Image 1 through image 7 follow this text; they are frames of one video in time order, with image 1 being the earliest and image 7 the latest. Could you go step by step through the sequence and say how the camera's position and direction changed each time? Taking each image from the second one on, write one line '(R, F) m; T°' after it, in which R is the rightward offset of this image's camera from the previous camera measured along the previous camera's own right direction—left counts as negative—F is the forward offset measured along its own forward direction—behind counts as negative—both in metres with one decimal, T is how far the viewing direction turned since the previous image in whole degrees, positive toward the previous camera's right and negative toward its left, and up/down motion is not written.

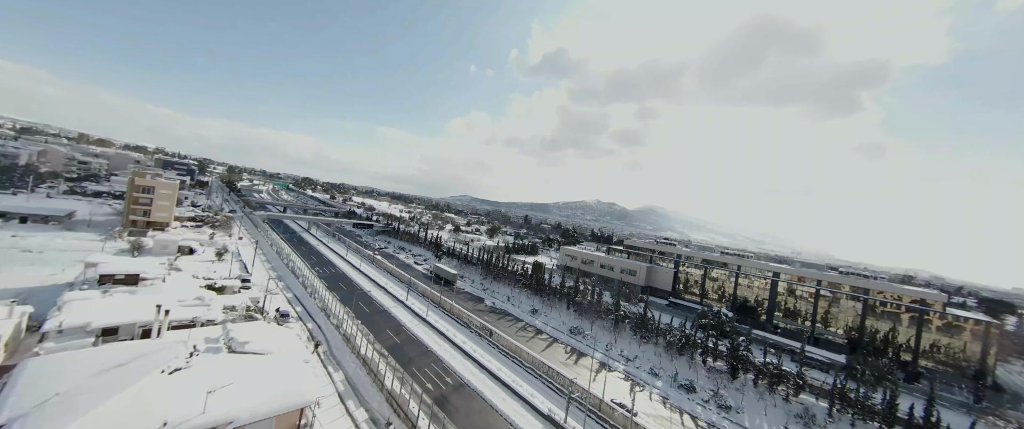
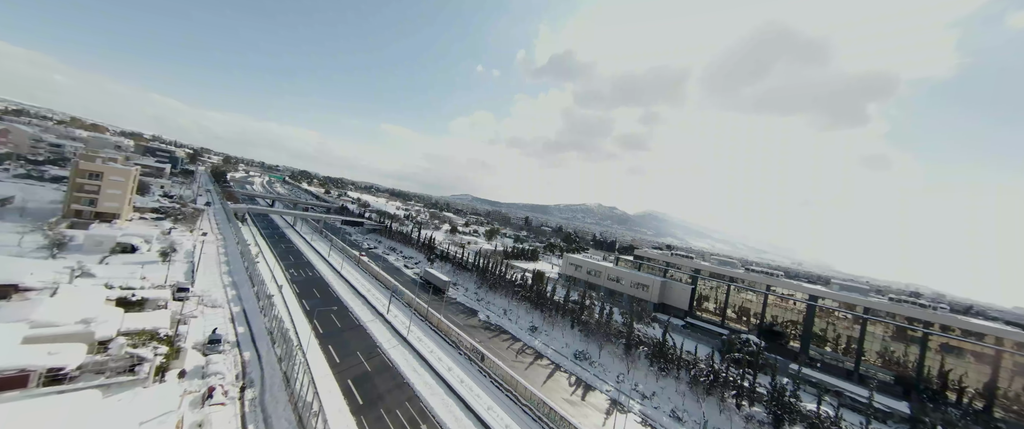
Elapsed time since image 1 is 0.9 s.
(0.0, +4.1) m; 0°
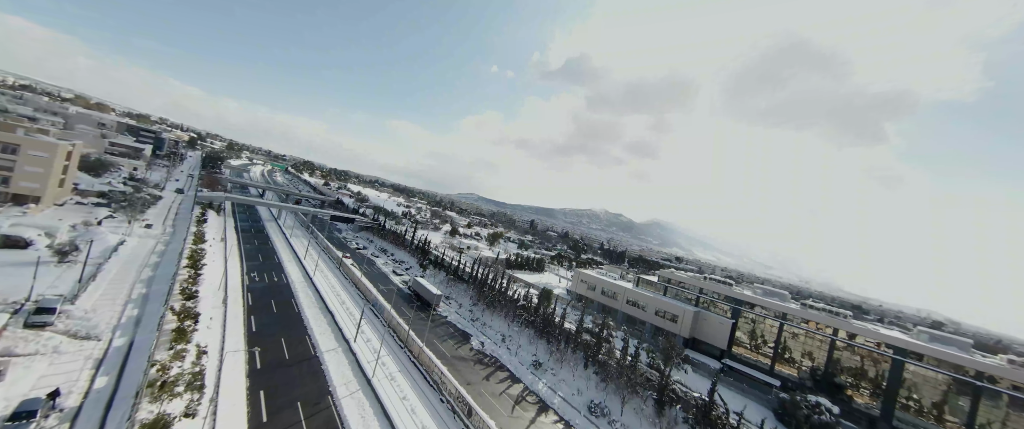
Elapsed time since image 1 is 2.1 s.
(-0.1, +5.7) m; -1°
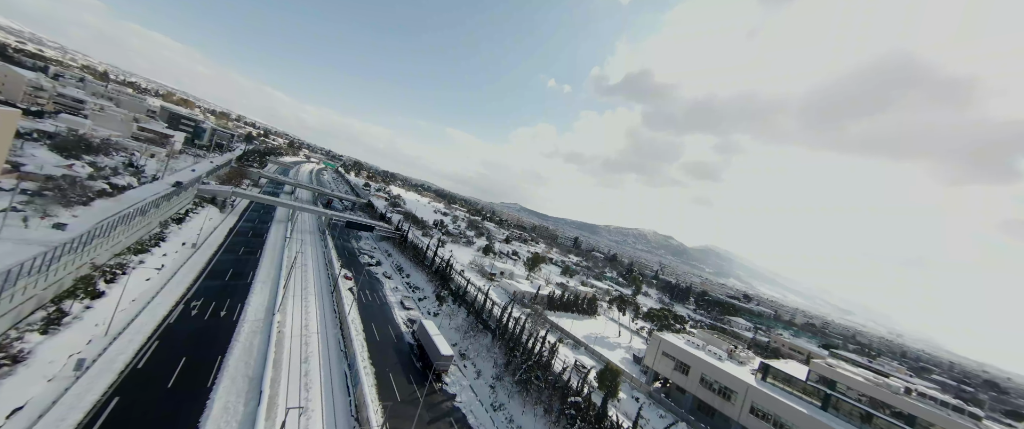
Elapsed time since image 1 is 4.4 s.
(-1.0, +11.0) m; -8°
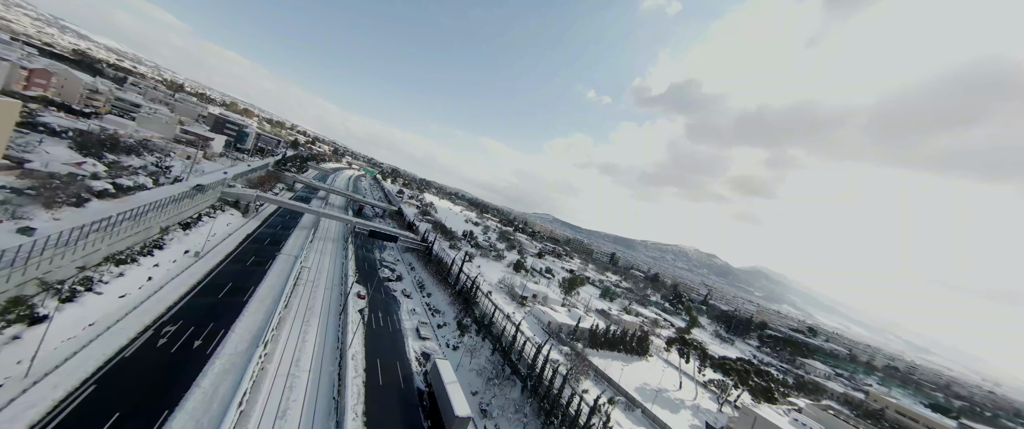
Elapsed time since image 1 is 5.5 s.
(-0.6, +5.2) m; -6°
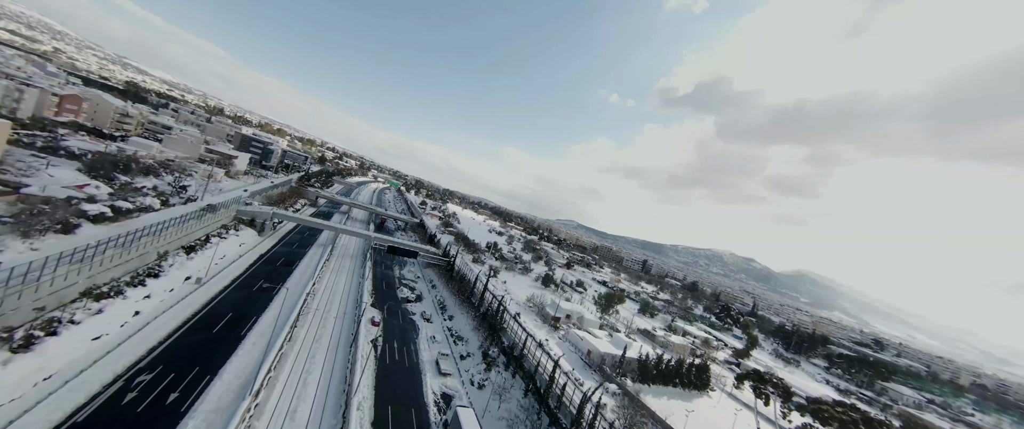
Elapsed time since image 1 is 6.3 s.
(-0.5, +3.8) m; -4°
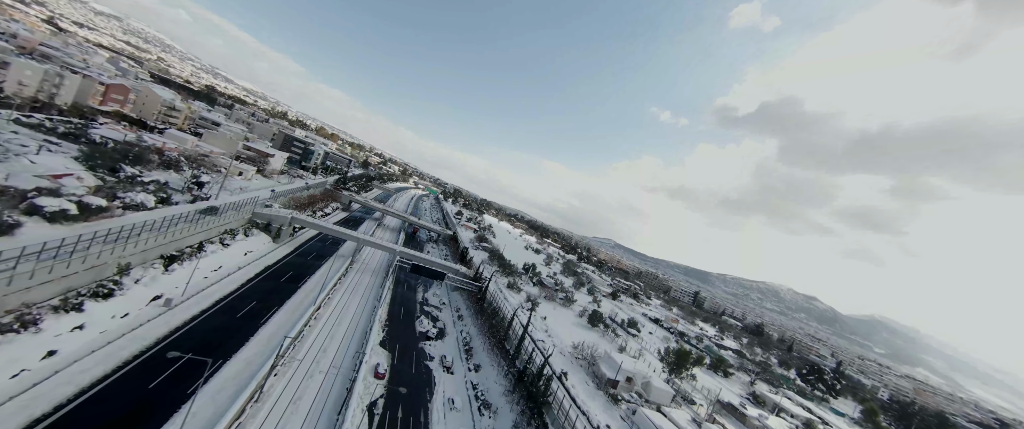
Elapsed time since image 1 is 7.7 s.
(-1.4, +6.8) m; -7°
